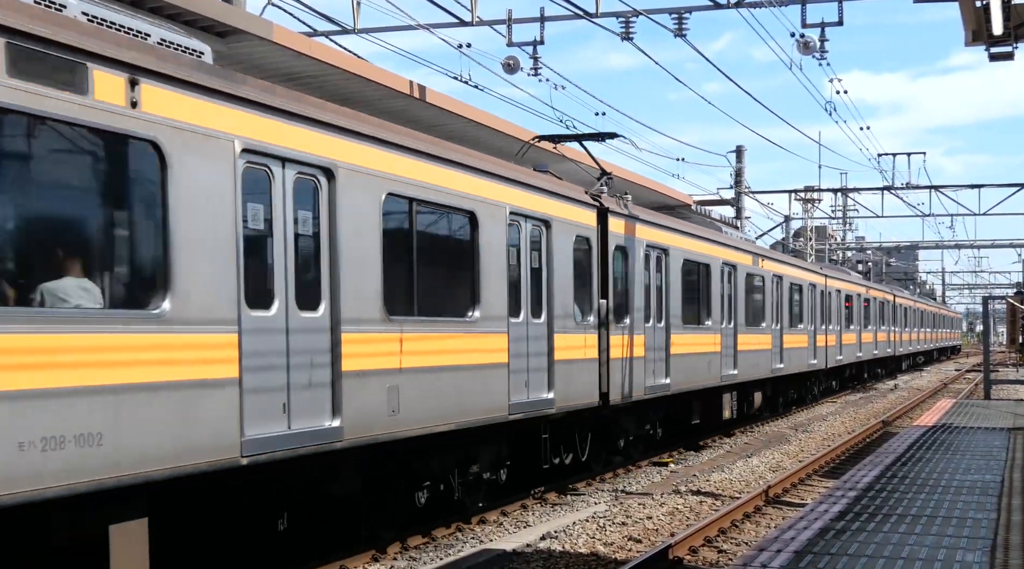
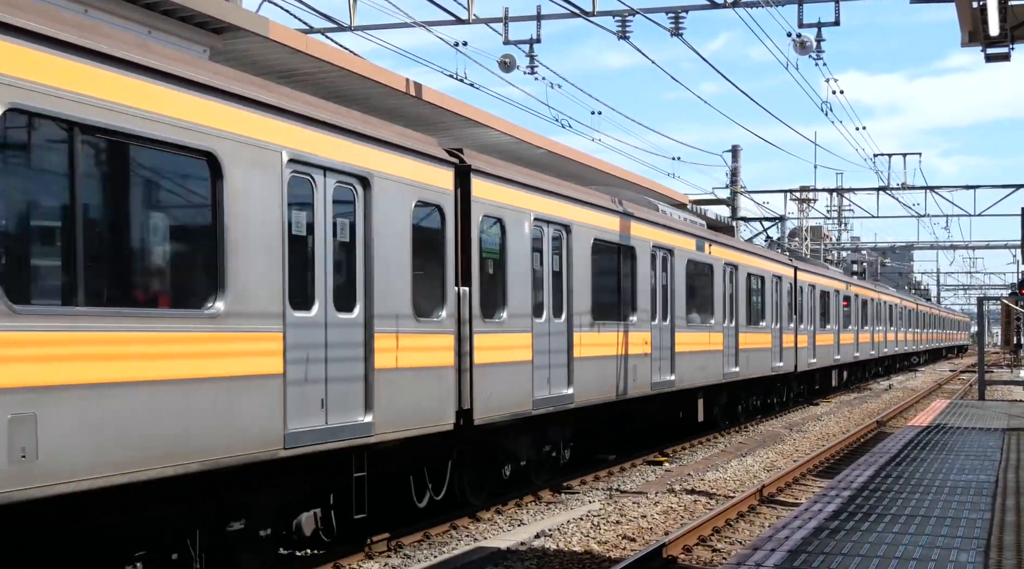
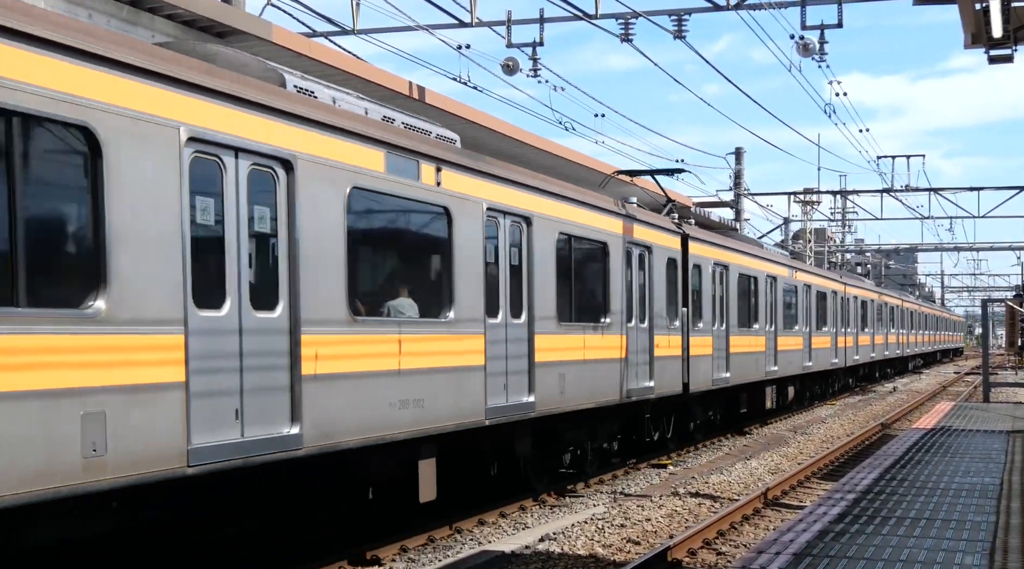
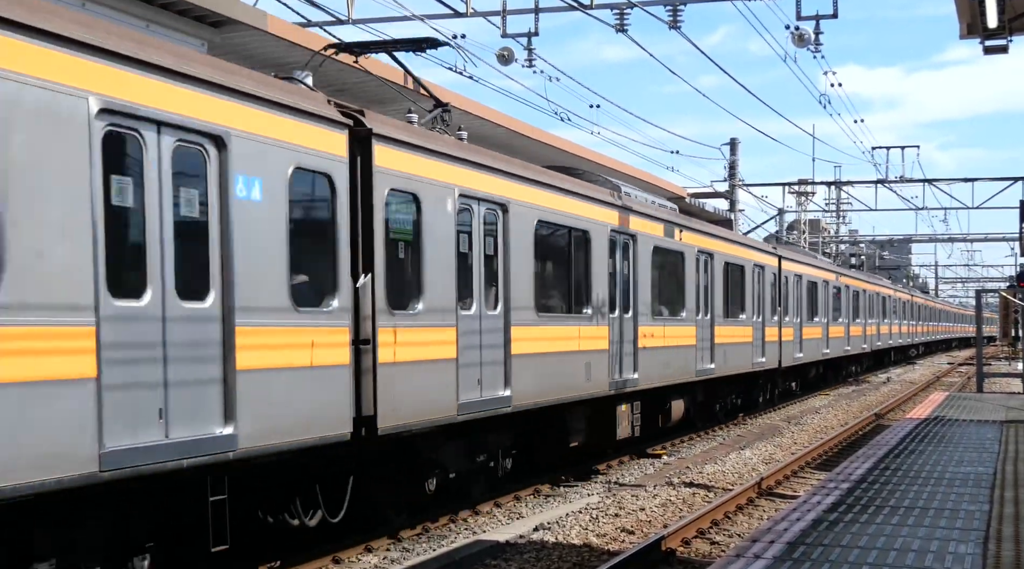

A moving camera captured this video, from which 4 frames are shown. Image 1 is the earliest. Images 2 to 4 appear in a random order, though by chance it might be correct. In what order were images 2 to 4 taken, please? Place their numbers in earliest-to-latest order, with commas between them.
3, 2, 4
